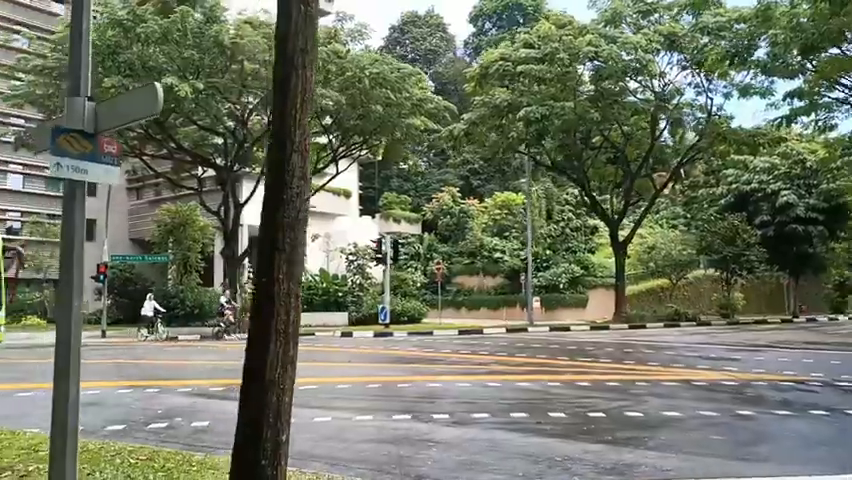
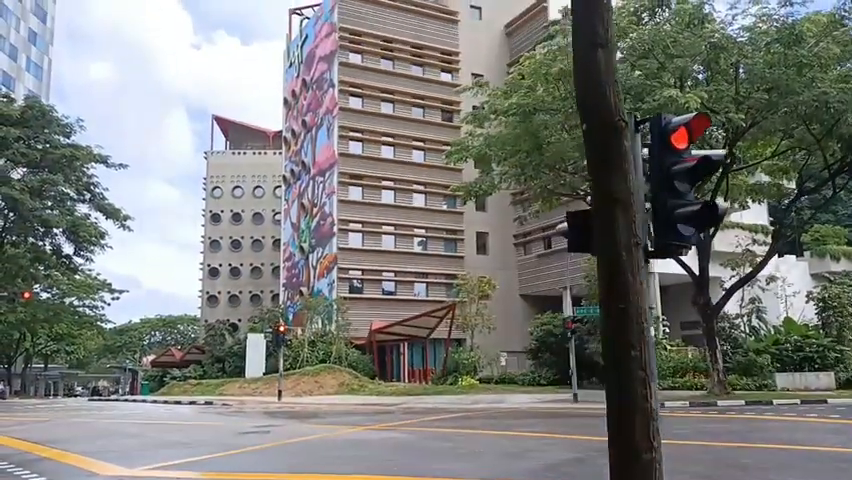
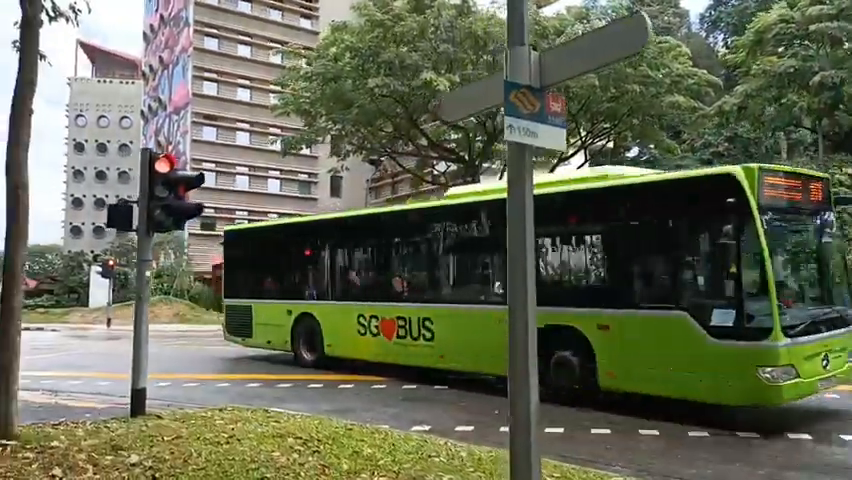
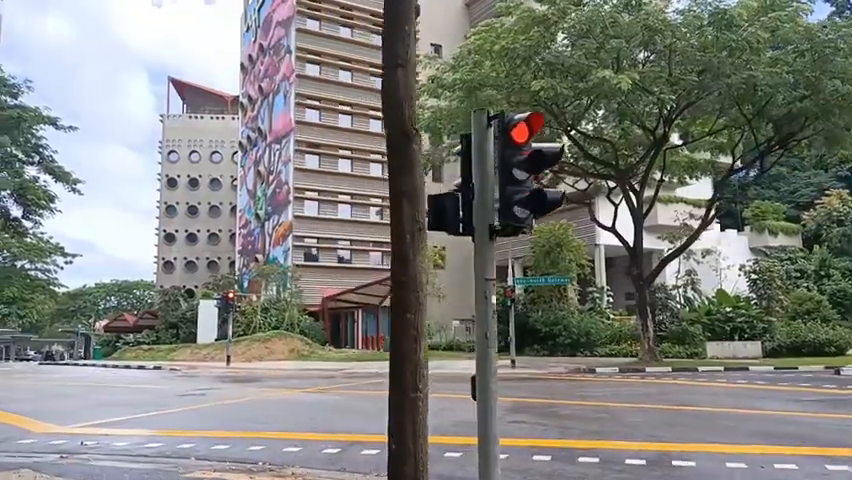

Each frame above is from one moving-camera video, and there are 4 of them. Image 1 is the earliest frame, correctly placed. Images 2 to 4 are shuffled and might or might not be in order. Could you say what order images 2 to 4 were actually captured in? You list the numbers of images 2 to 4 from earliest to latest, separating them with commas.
3, 4, 2
